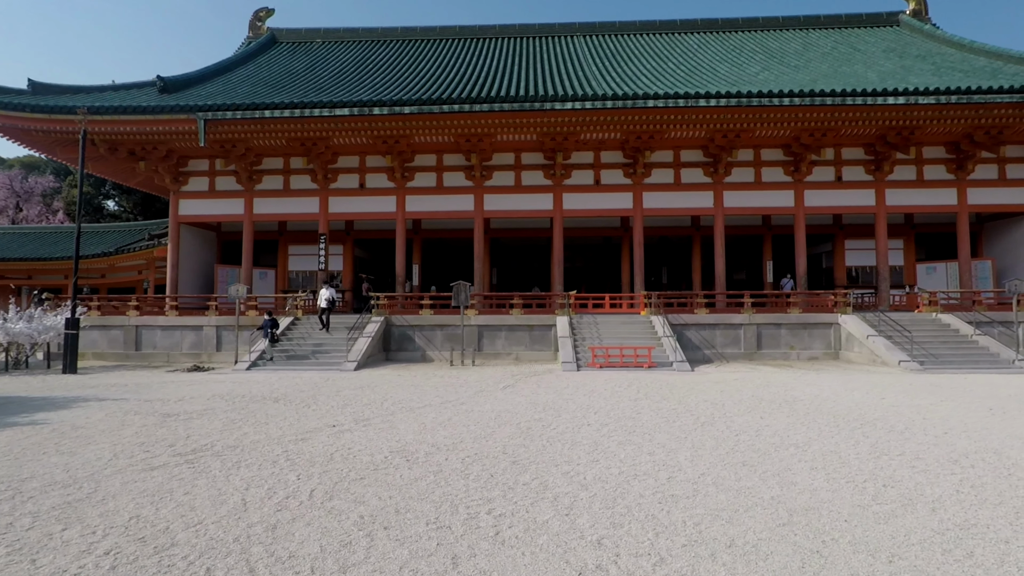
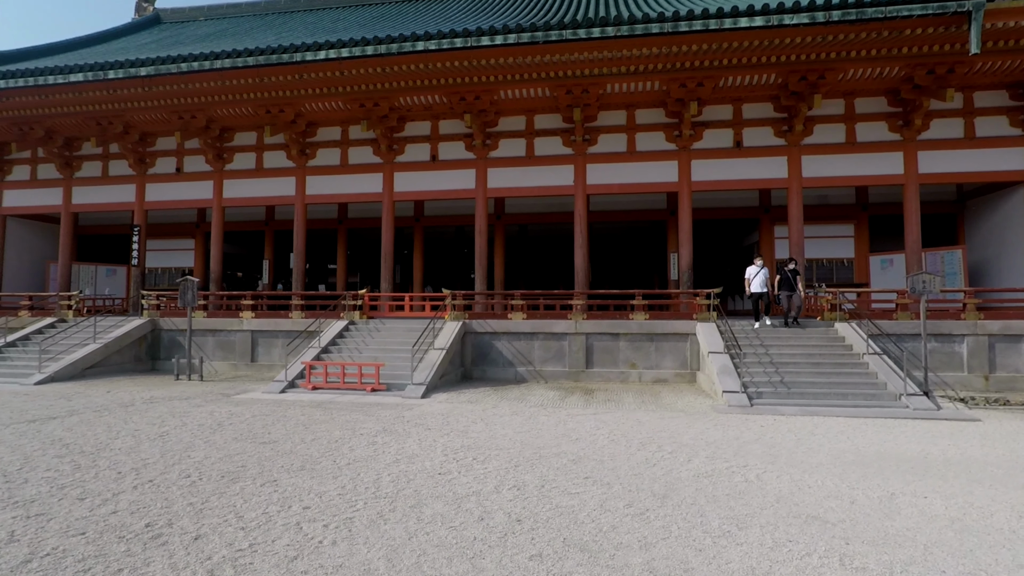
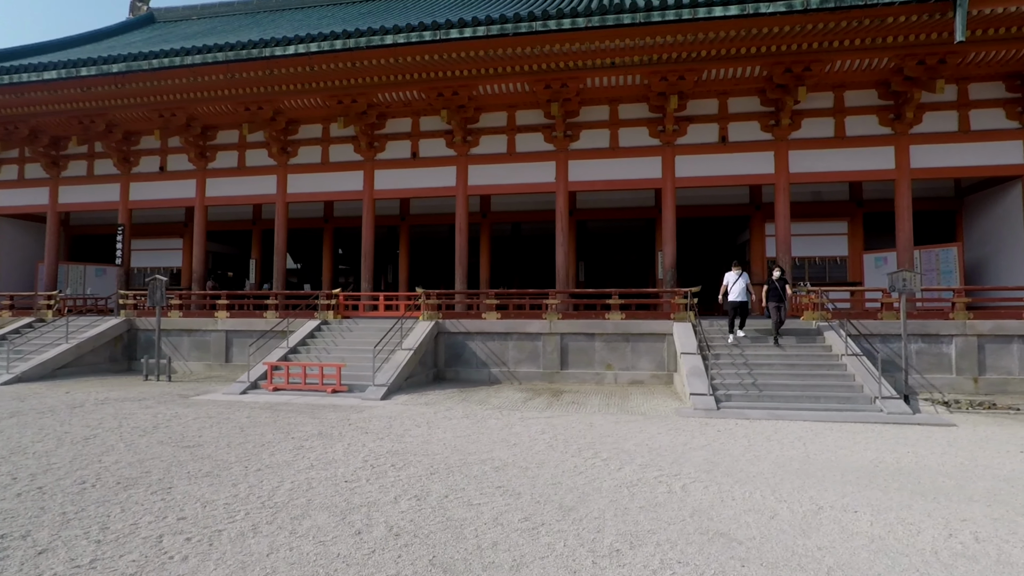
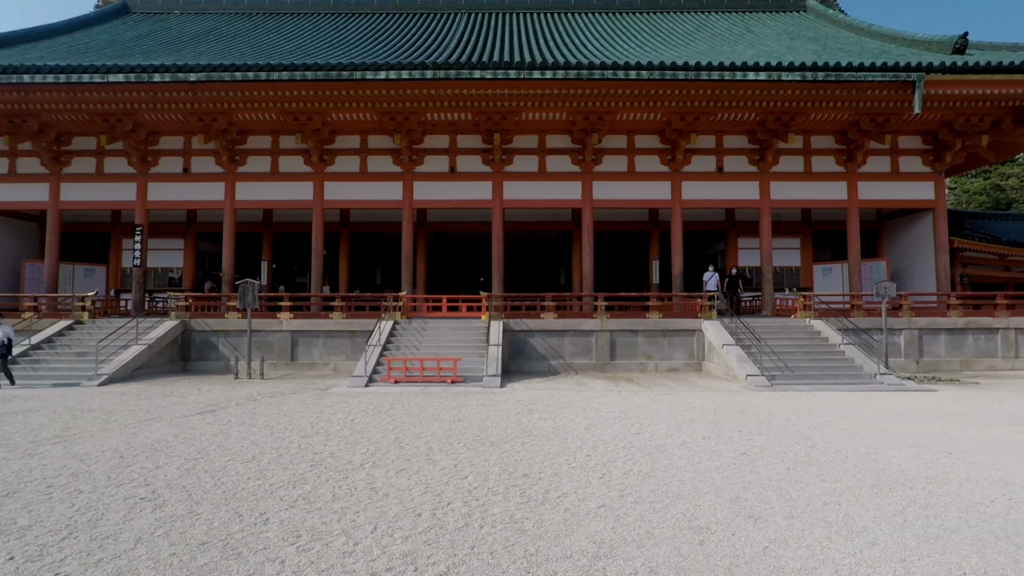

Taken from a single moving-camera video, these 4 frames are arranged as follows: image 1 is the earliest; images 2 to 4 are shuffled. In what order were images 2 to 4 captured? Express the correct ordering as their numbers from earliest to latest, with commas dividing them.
4, 2, 3
